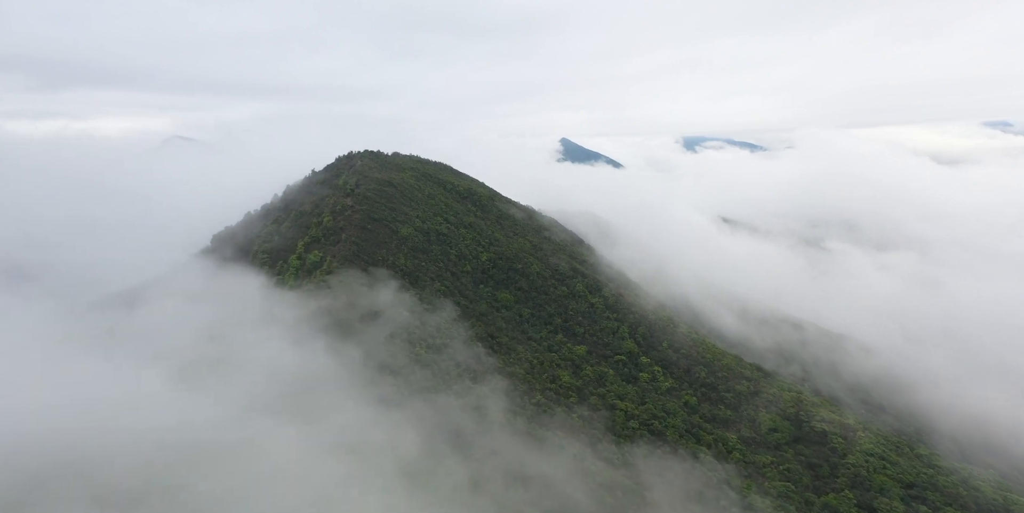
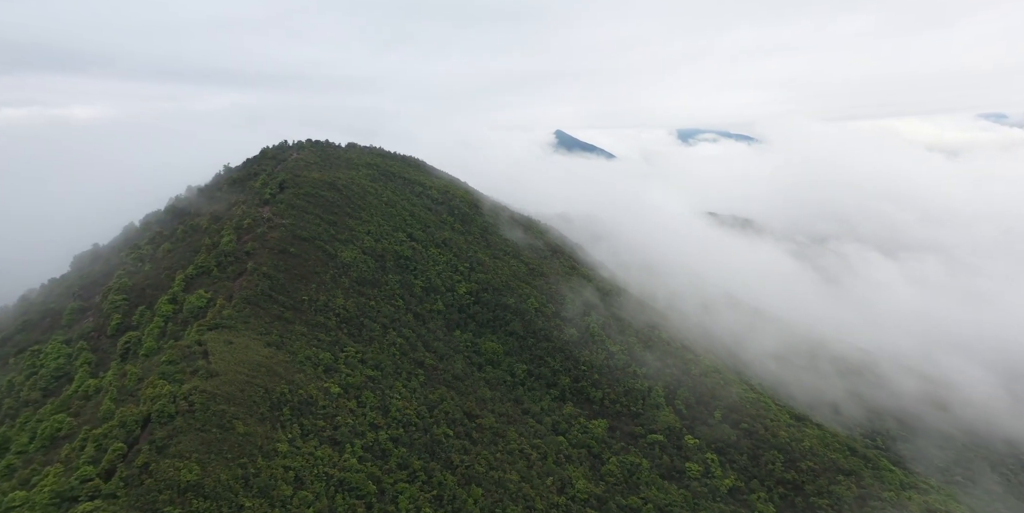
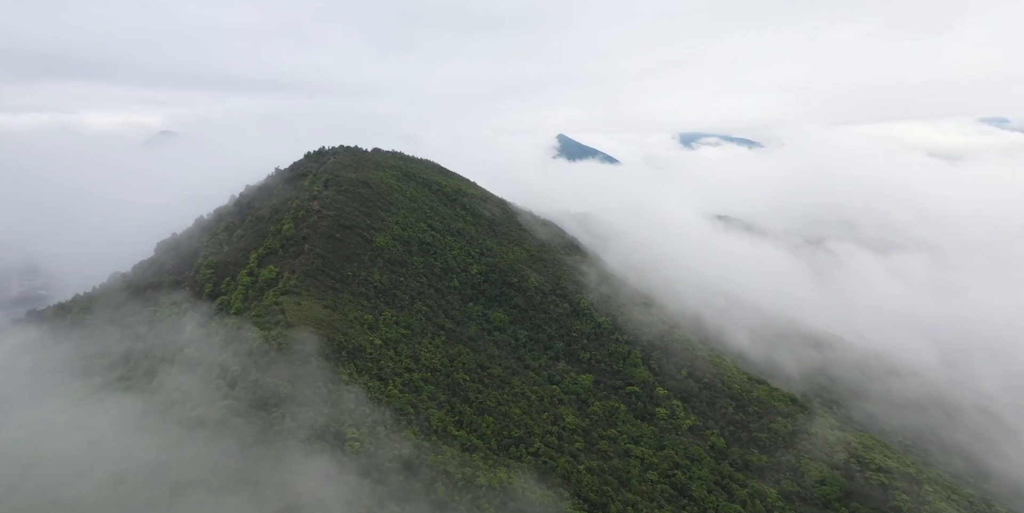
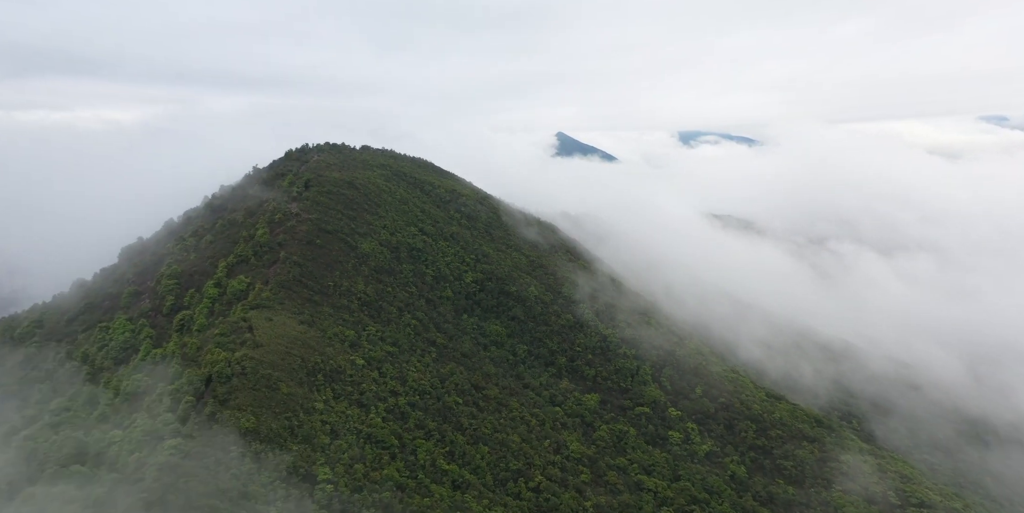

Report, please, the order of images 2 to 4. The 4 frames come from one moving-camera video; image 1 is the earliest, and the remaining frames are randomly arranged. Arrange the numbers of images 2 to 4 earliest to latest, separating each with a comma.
3, 4, 2
